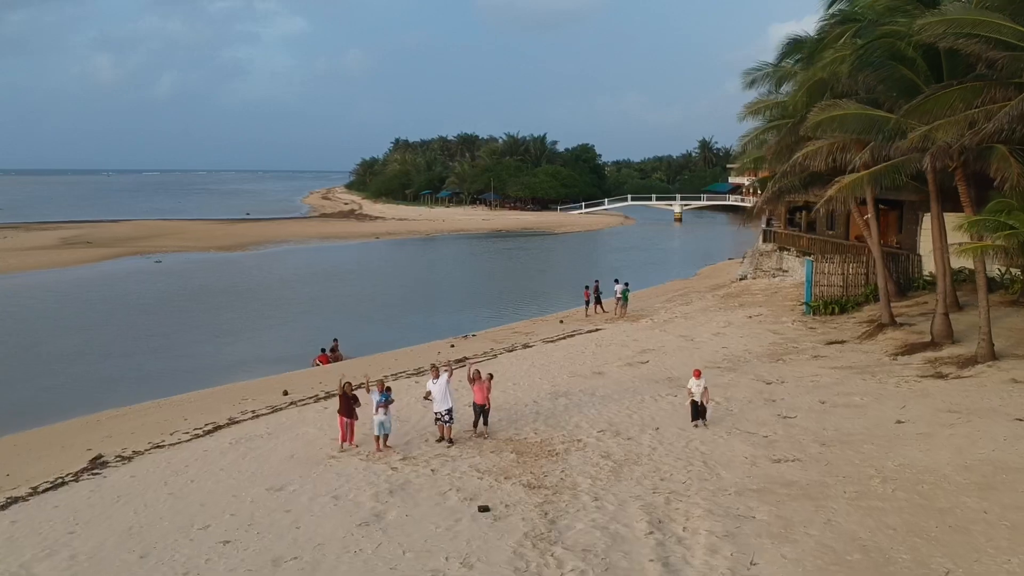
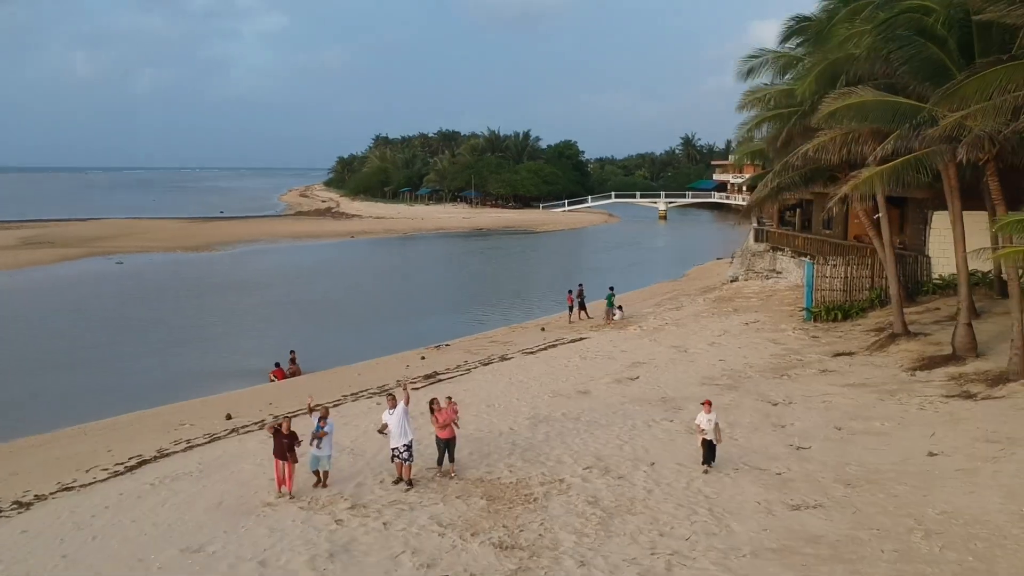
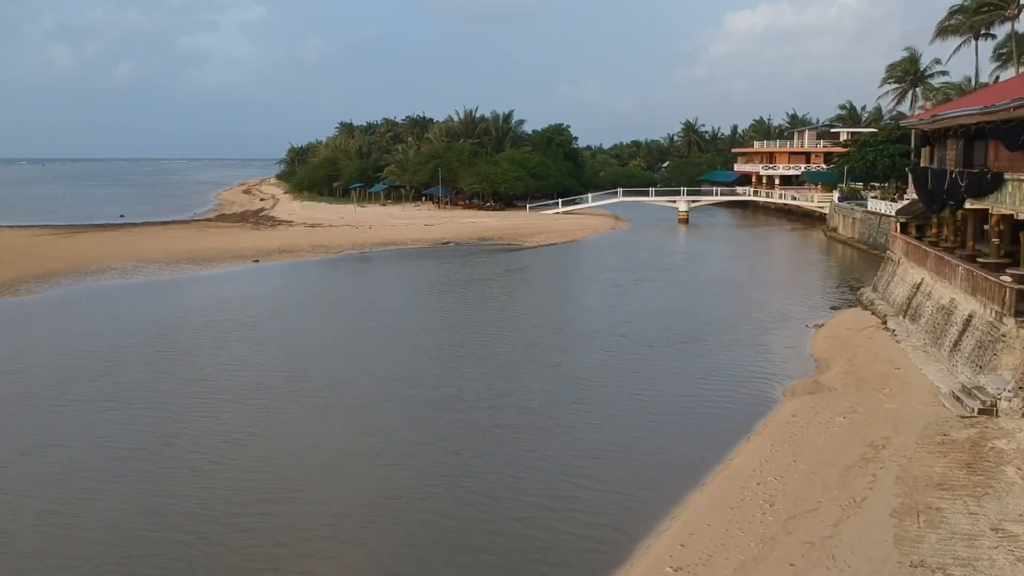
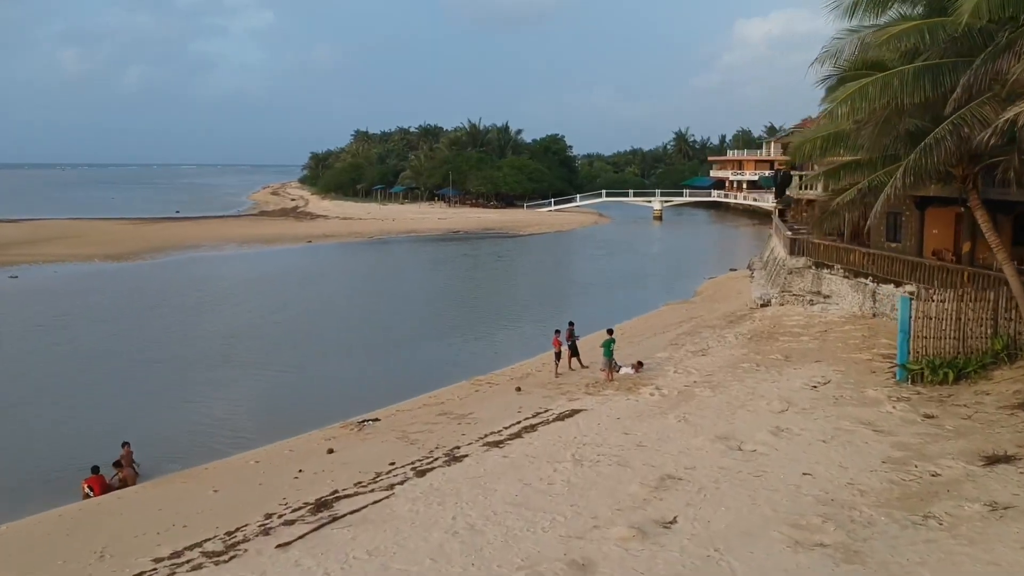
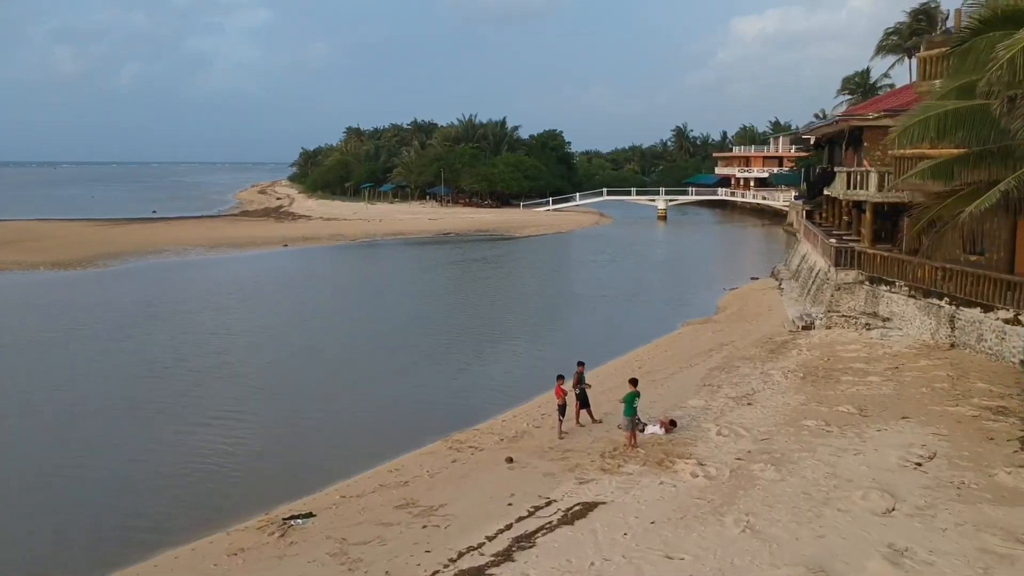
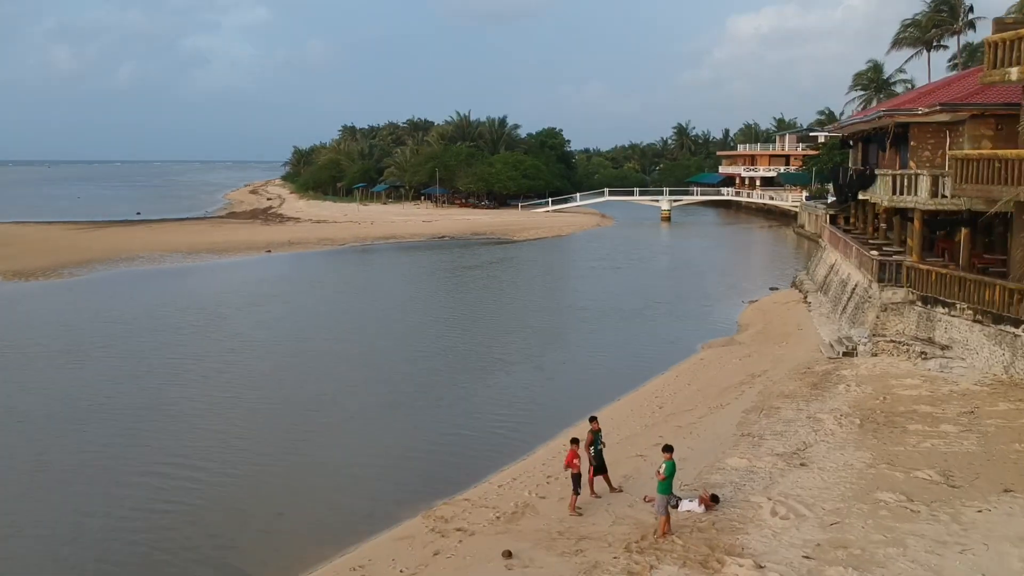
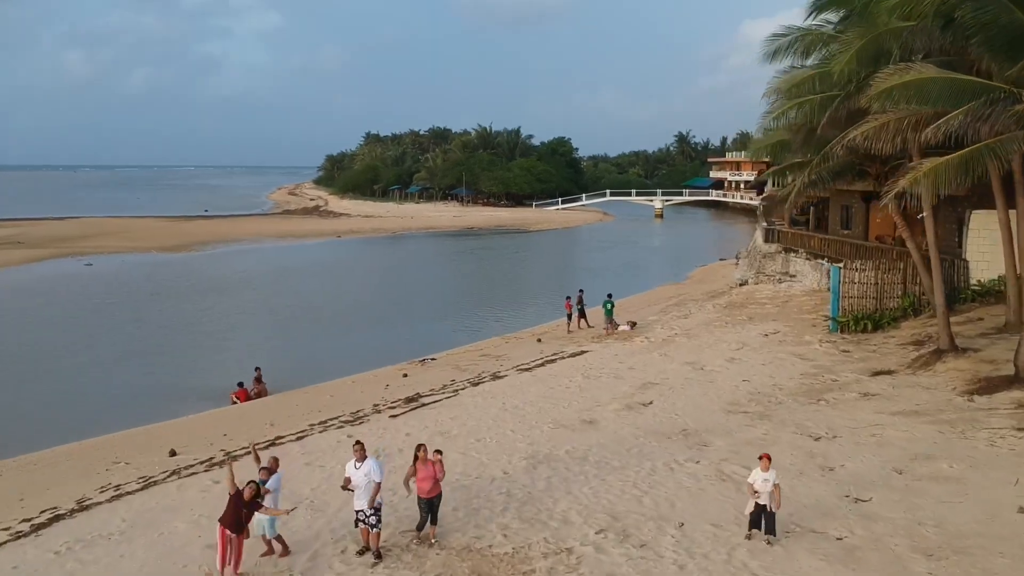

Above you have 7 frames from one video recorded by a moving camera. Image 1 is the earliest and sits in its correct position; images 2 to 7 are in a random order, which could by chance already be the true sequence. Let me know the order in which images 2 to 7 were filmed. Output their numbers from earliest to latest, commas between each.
2, 7, 4, 5, 6, 3
